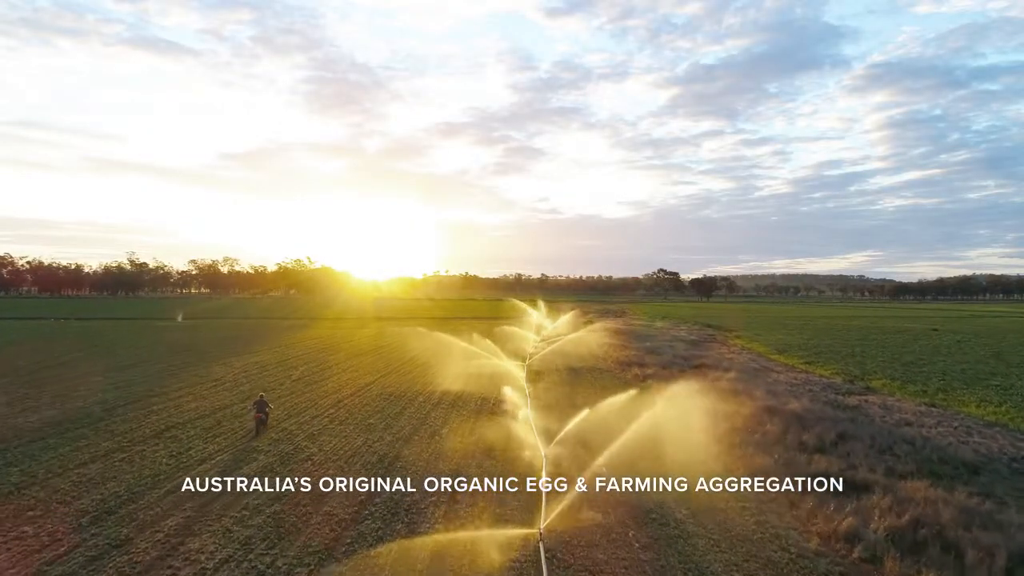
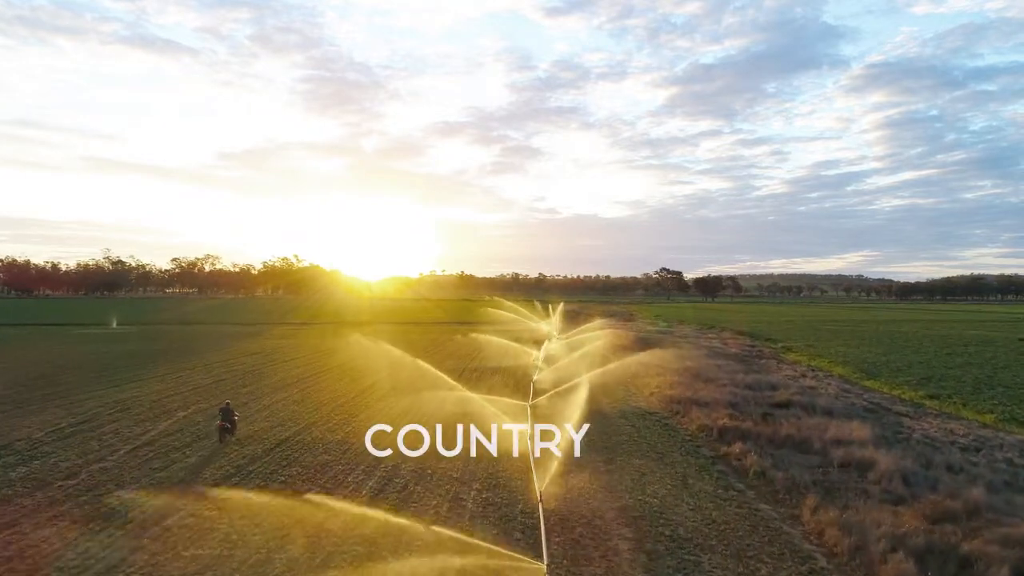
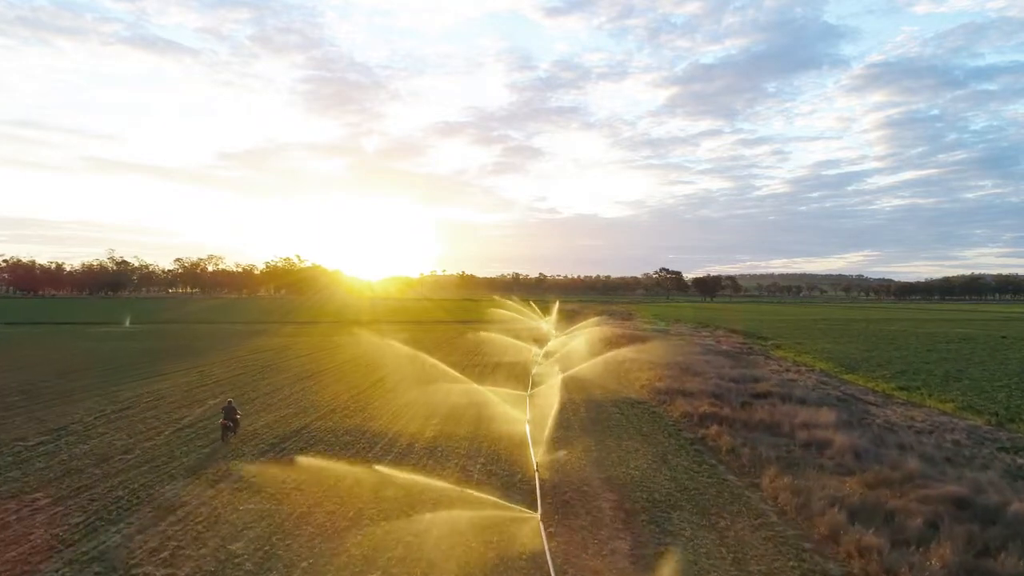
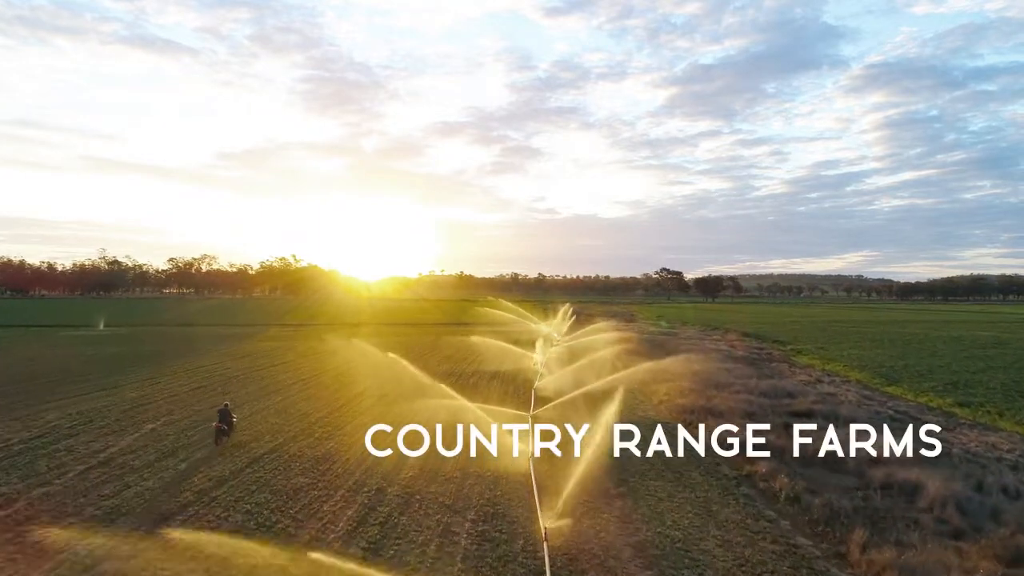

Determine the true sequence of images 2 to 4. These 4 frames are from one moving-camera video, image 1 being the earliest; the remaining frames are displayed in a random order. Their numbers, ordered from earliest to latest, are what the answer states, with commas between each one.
3, 2, 4
